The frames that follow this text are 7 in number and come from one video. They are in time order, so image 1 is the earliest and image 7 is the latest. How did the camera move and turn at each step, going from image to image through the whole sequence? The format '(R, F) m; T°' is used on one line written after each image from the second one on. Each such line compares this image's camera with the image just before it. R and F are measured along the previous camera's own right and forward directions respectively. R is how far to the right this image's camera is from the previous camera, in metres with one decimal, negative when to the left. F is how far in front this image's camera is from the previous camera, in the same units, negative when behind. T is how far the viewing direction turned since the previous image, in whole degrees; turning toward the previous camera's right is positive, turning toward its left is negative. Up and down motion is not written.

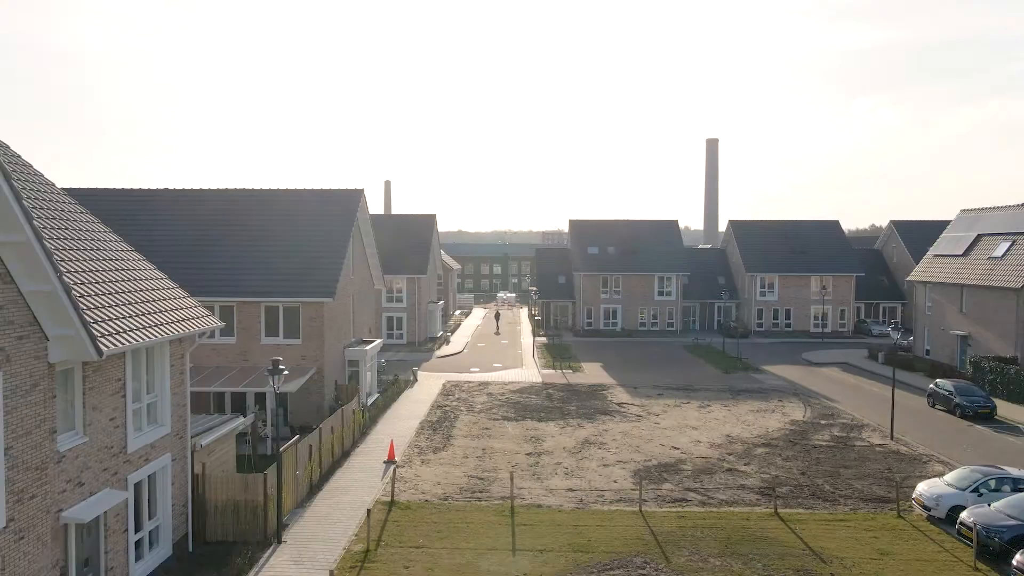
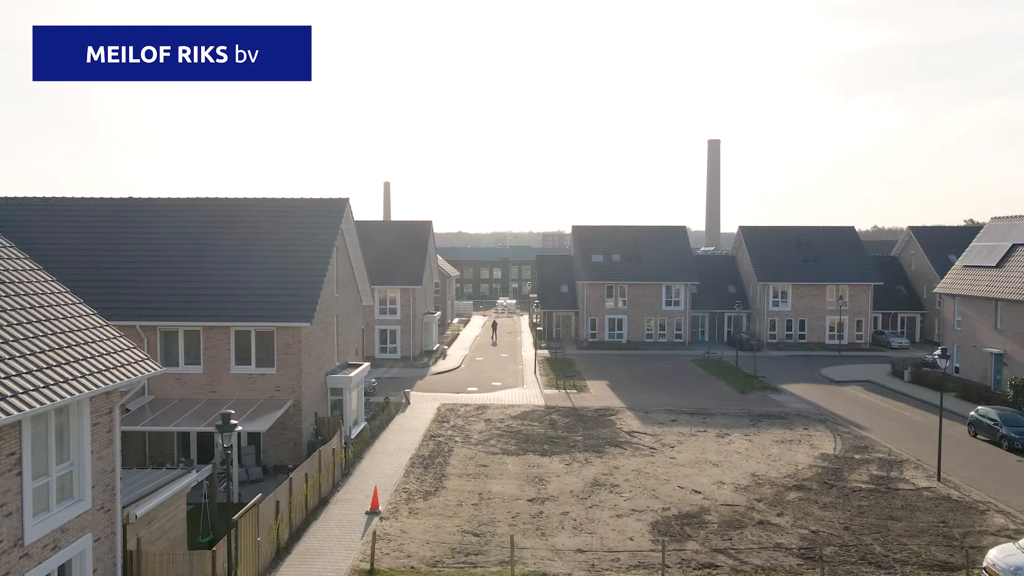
(0.0, +1.9) m; 0°
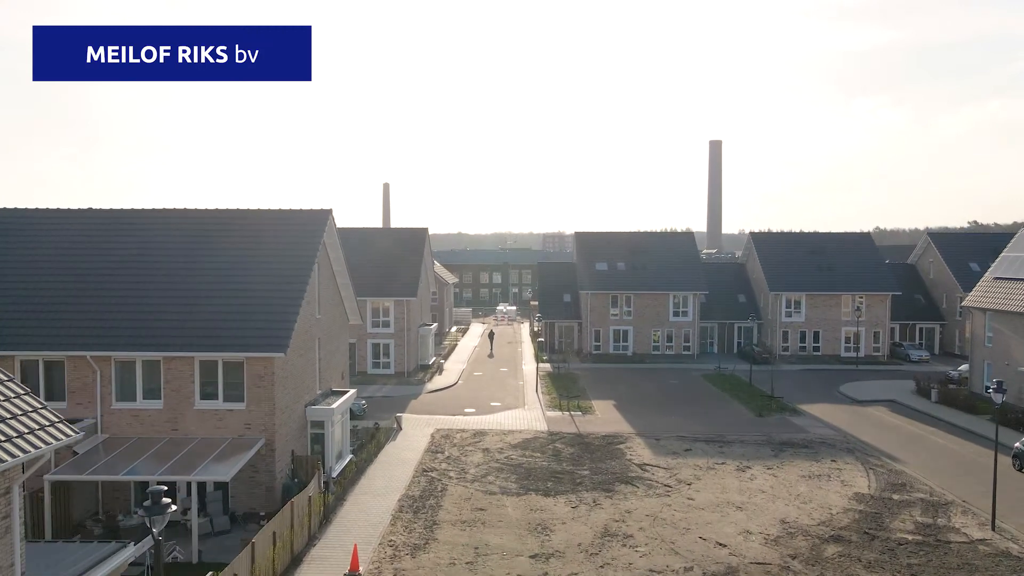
(0.0, +1.7) m; 0°
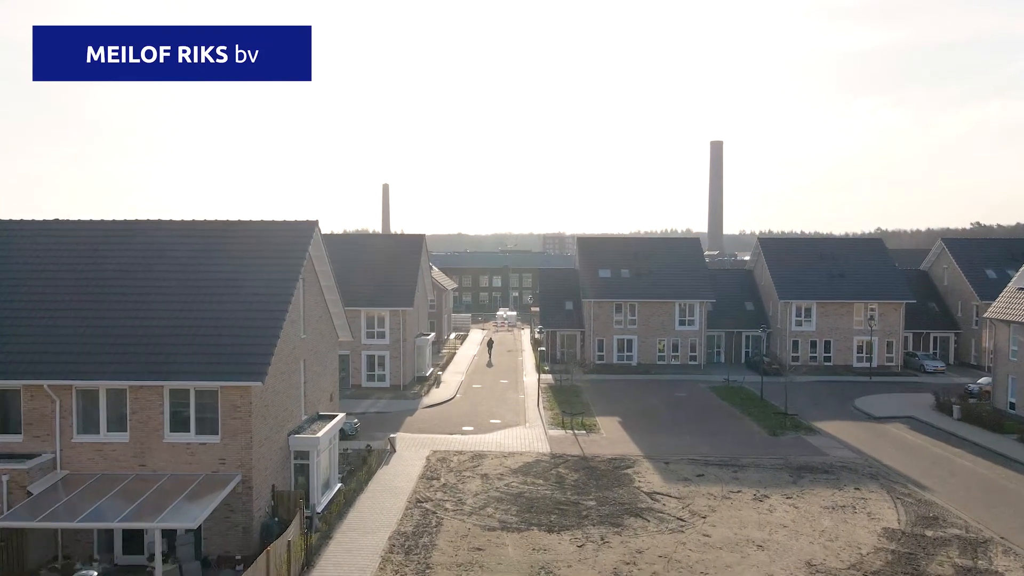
(0.0, +1.2) m; 0°
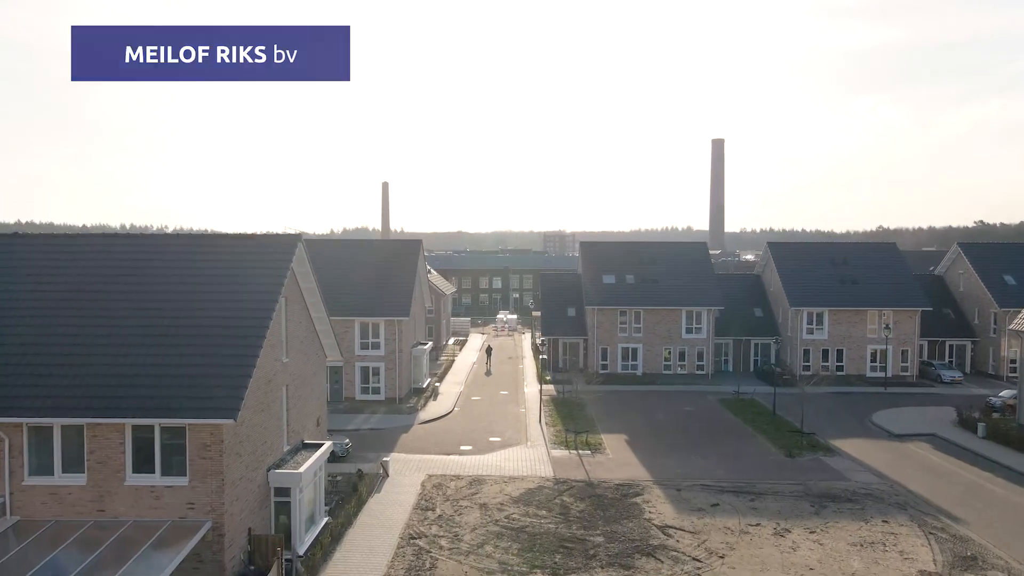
(0.0, +1.3) m; 0°
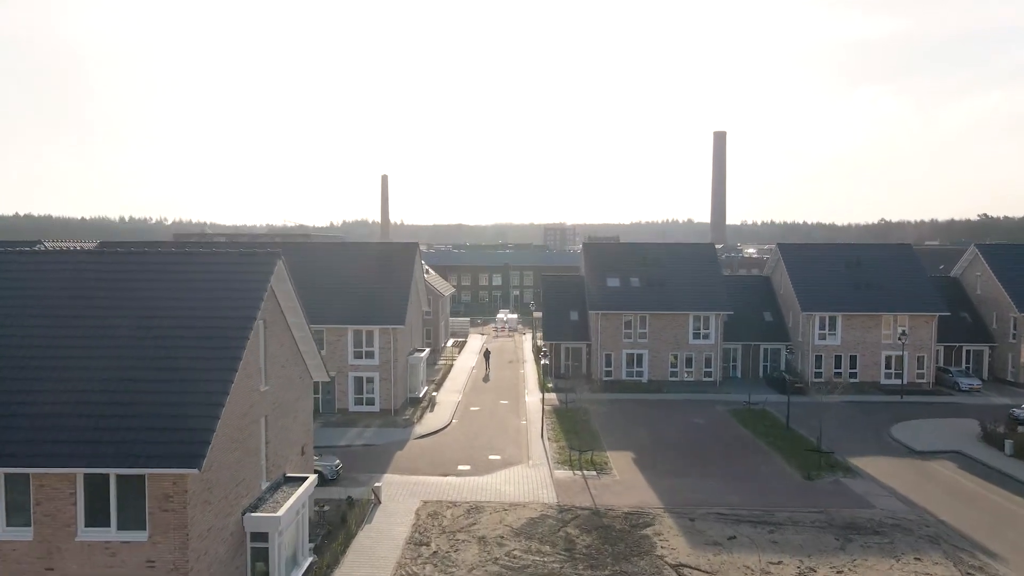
(0.0, +1.3) m; 0°
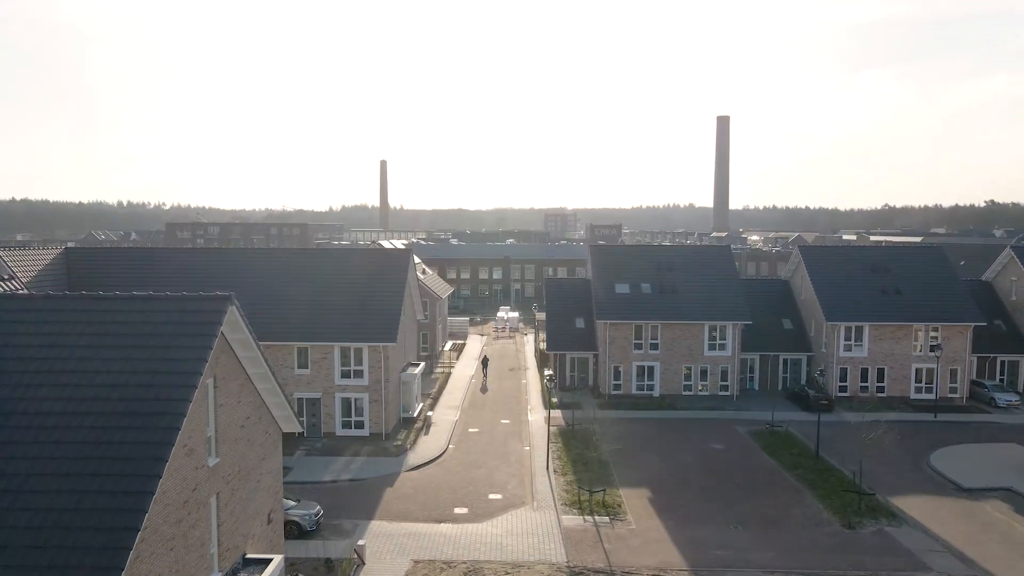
(-0.1, +2.3) m; 0°
